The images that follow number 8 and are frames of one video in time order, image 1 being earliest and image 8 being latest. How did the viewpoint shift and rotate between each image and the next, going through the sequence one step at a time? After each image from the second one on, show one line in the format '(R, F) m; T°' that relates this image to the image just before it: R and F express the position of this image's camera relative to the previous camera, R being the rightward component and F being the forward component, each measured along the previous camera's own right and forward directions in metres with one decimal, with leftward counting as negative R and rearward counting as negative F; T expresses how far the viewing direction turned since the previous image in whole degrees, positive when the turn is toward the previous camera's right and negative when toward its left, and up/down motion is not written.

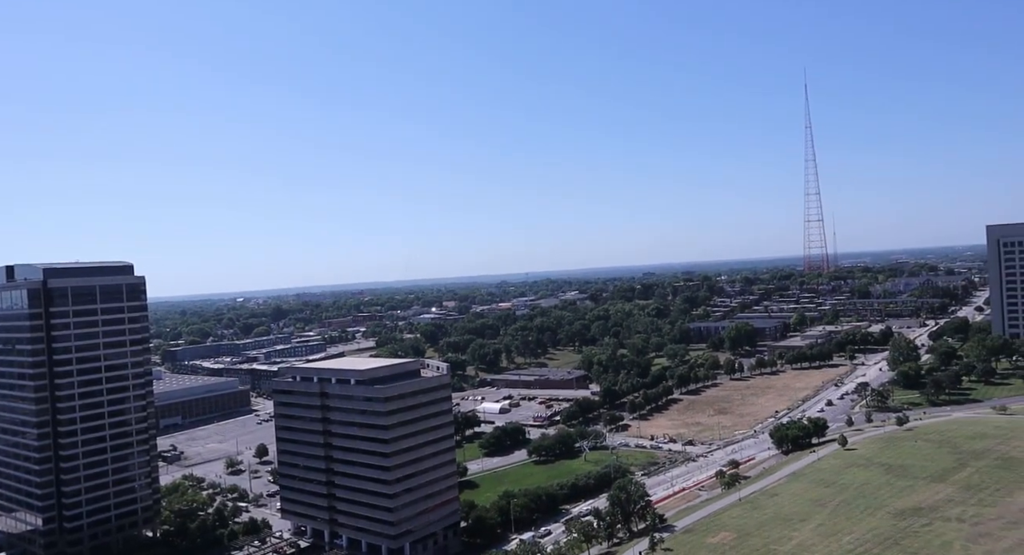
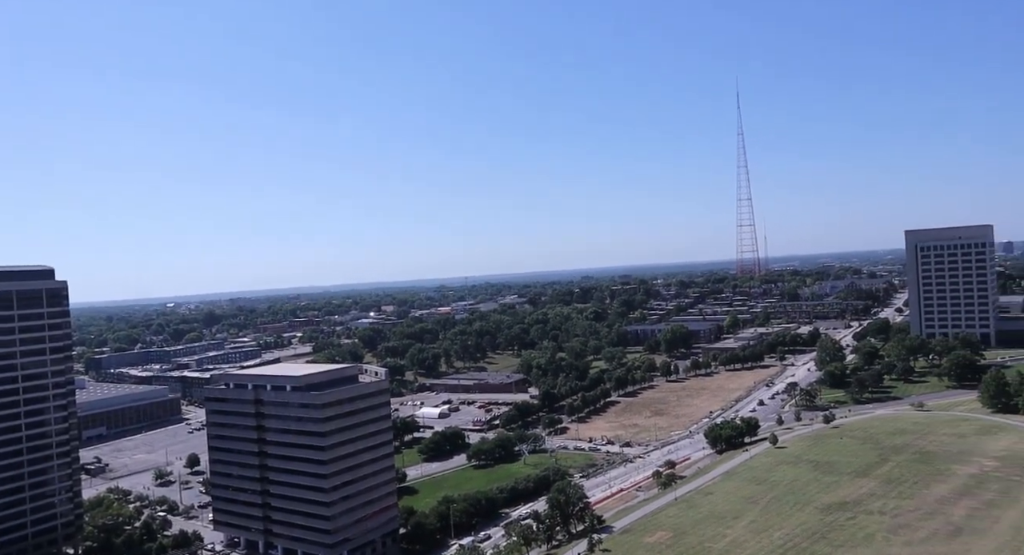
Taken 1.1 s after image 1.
(+0.1, -1.1) m; +4°
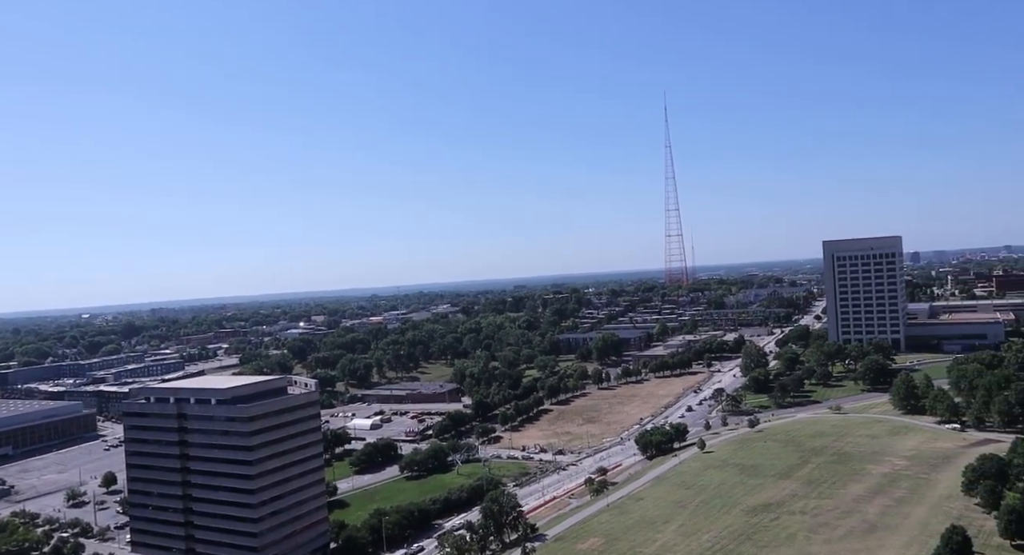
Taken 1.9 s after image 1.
(0.0, -1.2) m; +5°
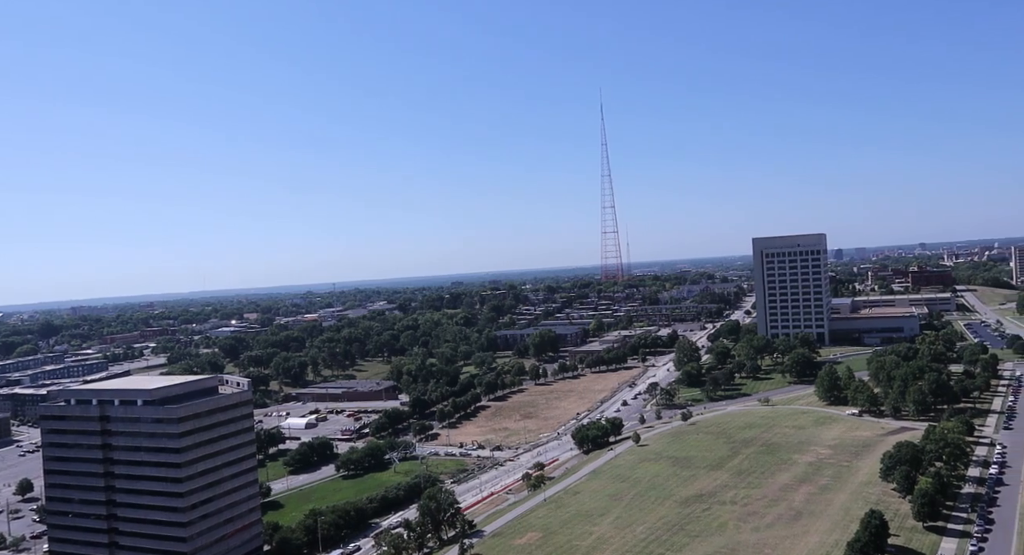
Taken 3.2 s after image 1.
(-0.1, -0.8) m; +4°
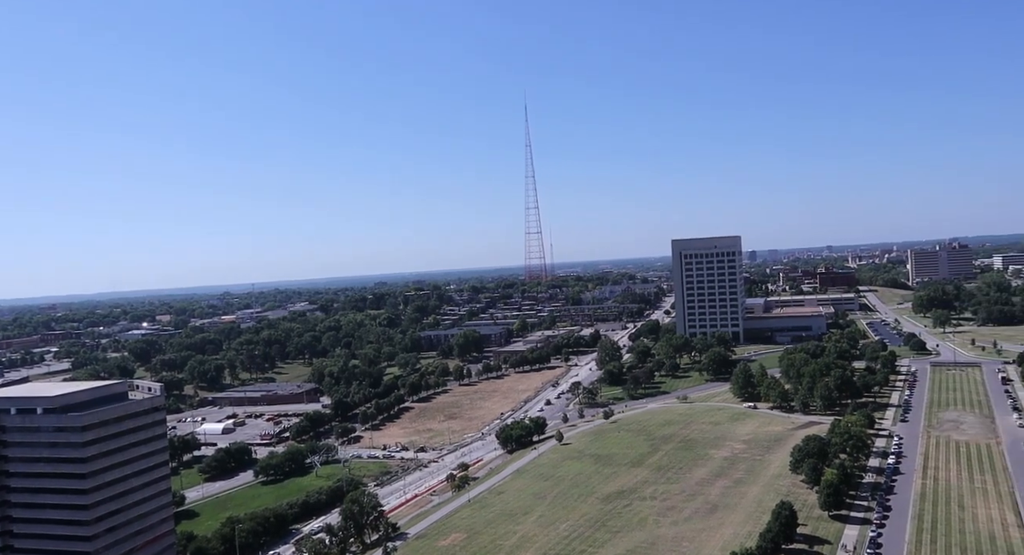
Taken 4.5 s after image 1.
(0.0, -0.6) m; +5°
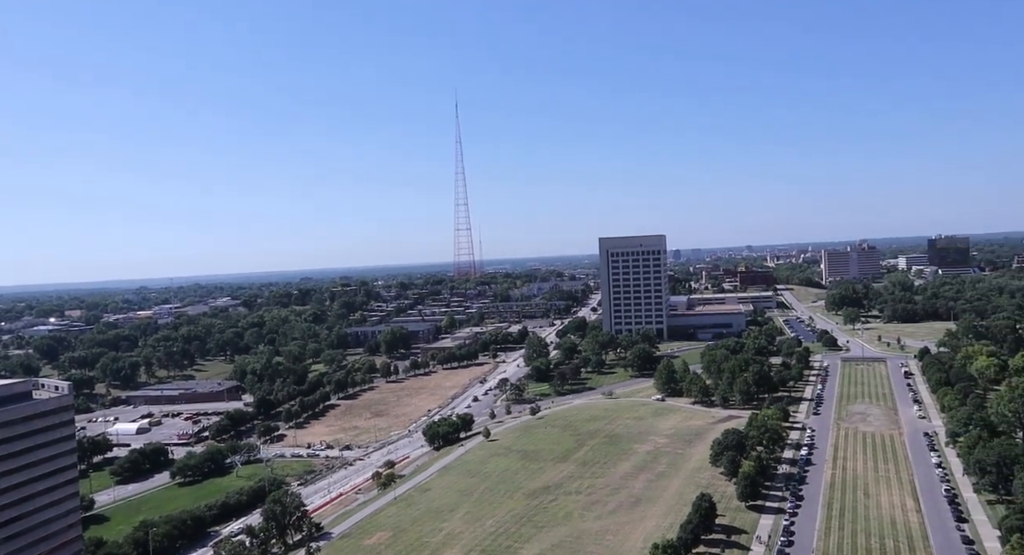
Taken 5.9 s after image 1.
(0.0, -0.3) m; +5°
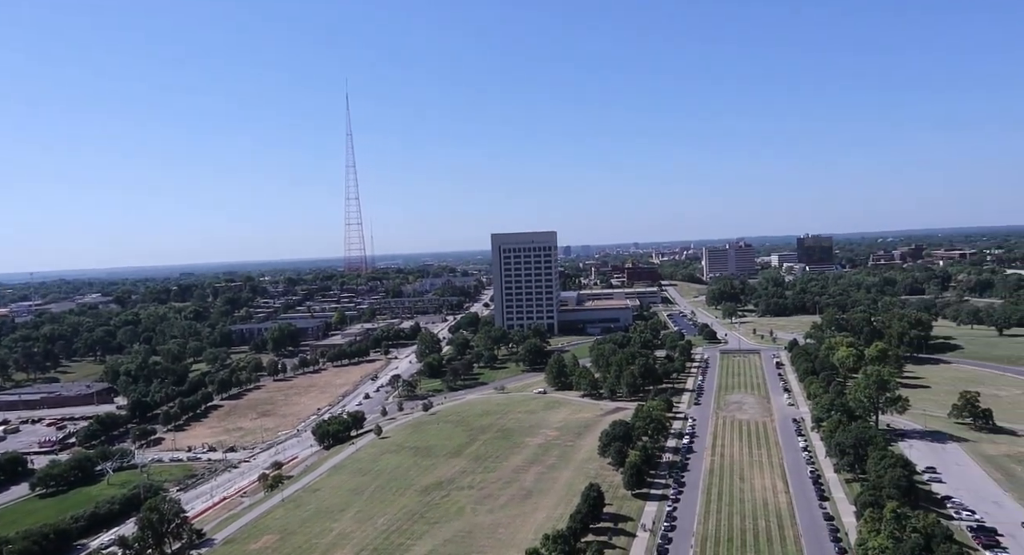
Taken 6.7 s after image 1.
(0.0, -0.5) m; +7°
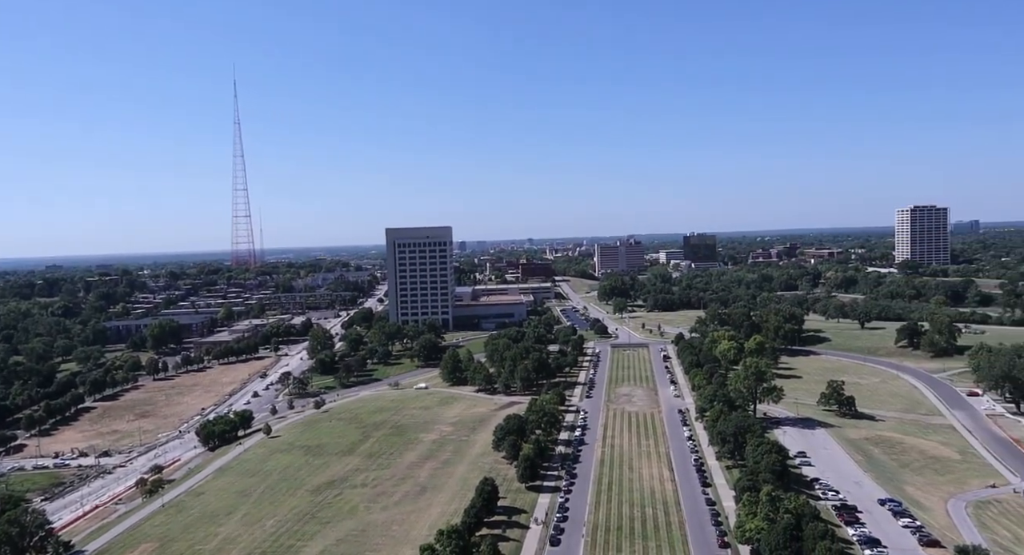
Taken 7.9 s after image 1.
(-0.1, -0.4) m; +7°
